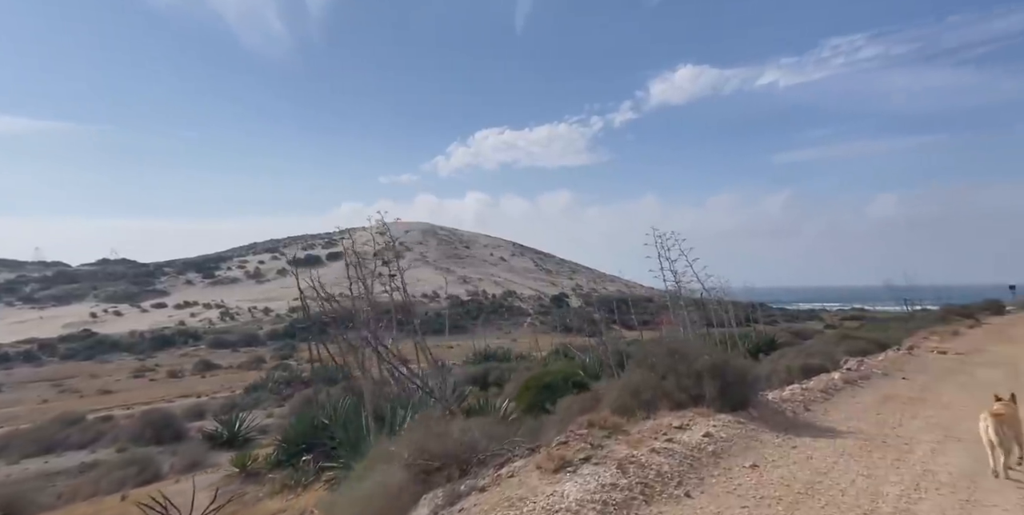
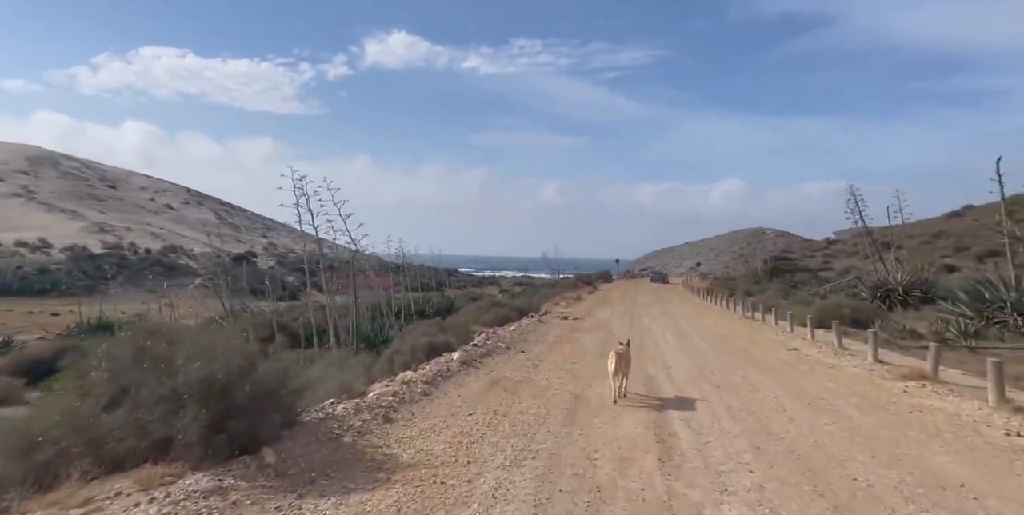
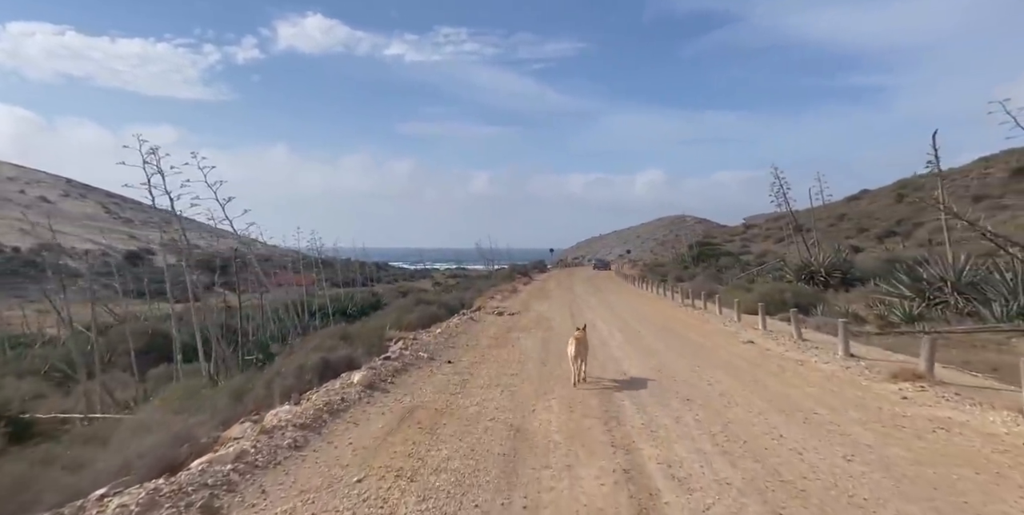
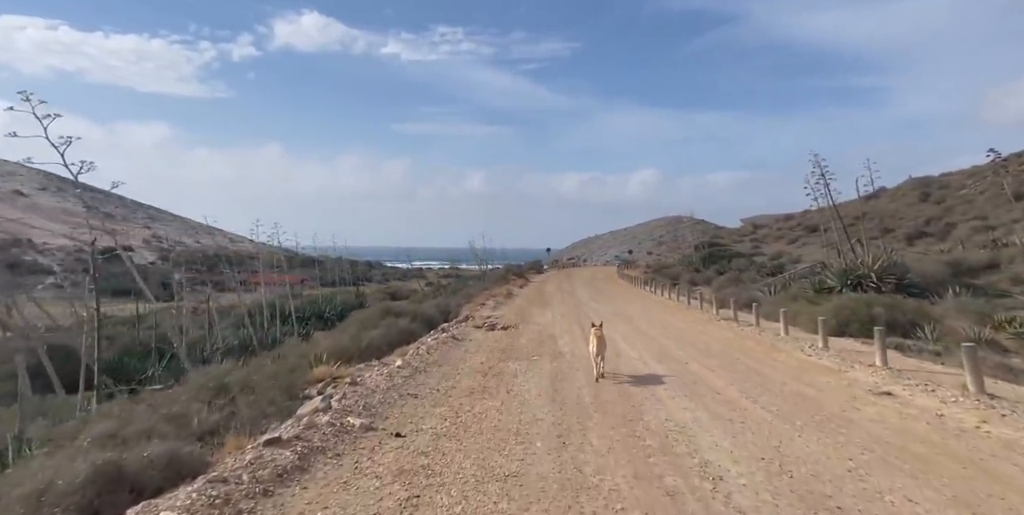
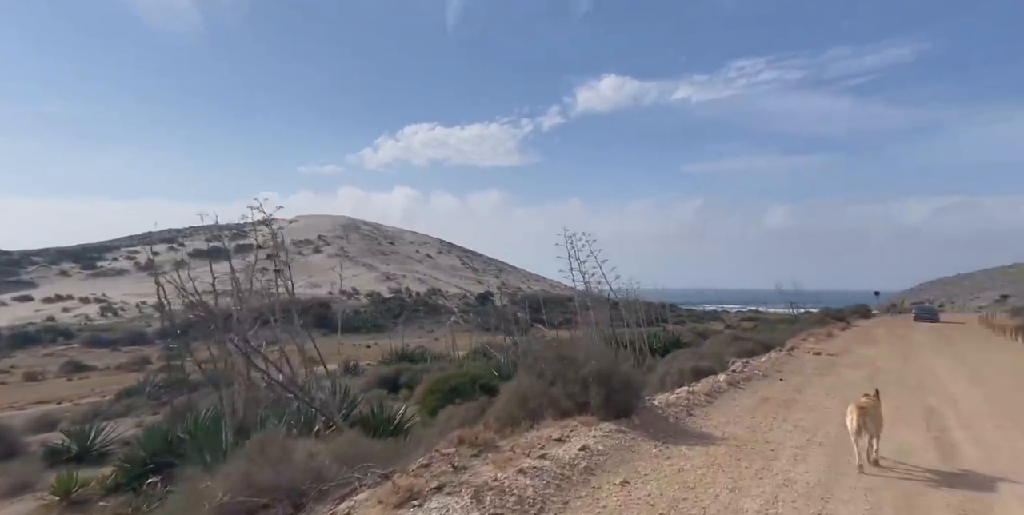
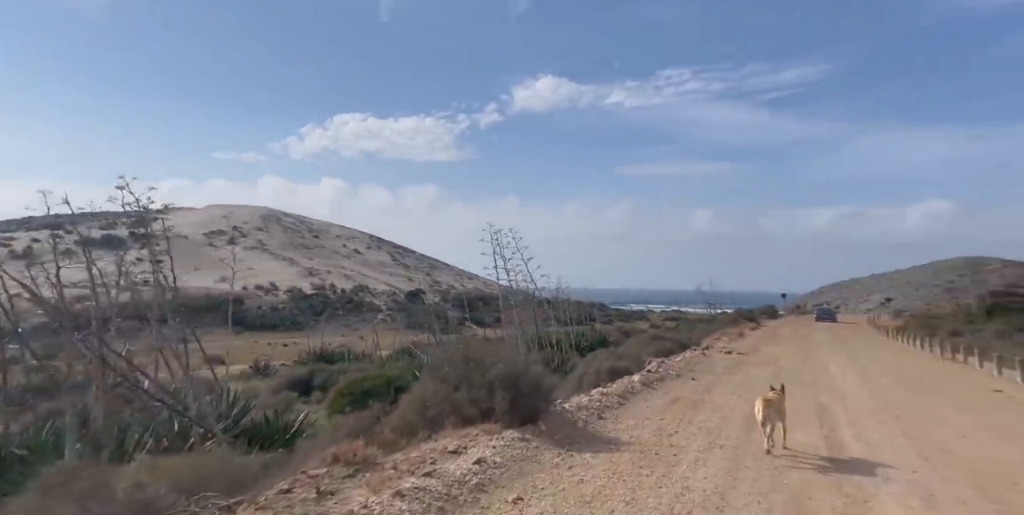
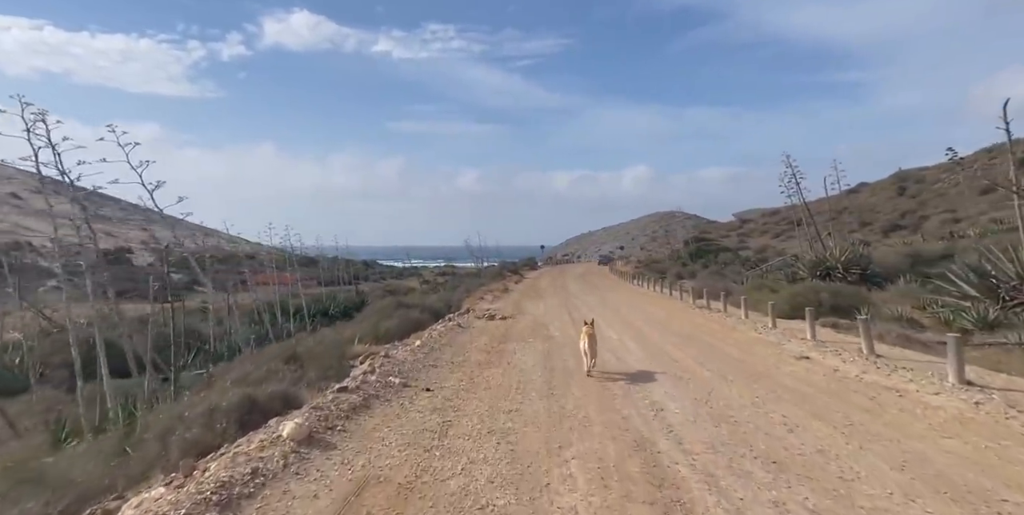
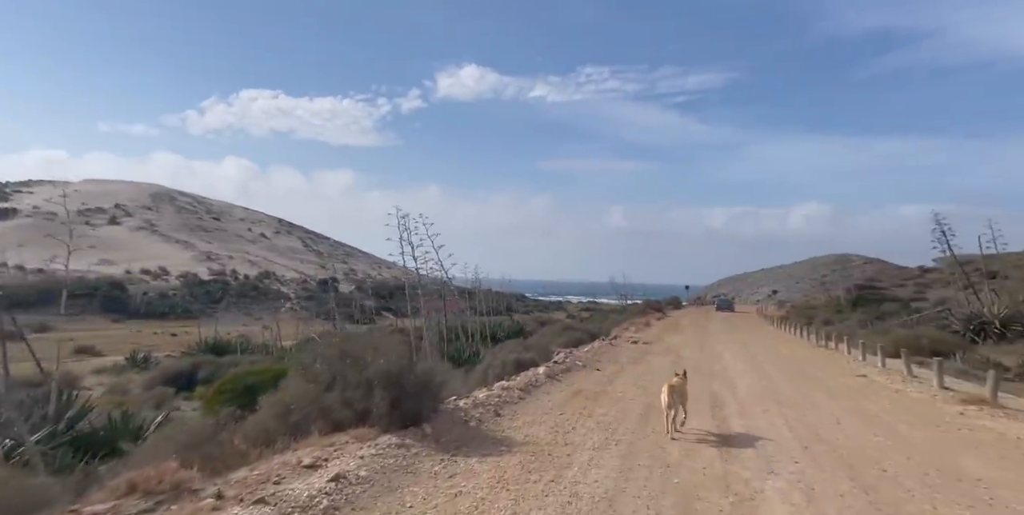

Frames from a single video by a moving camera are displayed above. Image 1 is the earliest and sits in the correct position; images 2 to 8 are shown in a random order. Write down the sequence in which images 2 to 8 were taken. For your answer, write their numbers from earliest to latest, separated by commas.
5, 6, 8, 2, 3, 7, 4
